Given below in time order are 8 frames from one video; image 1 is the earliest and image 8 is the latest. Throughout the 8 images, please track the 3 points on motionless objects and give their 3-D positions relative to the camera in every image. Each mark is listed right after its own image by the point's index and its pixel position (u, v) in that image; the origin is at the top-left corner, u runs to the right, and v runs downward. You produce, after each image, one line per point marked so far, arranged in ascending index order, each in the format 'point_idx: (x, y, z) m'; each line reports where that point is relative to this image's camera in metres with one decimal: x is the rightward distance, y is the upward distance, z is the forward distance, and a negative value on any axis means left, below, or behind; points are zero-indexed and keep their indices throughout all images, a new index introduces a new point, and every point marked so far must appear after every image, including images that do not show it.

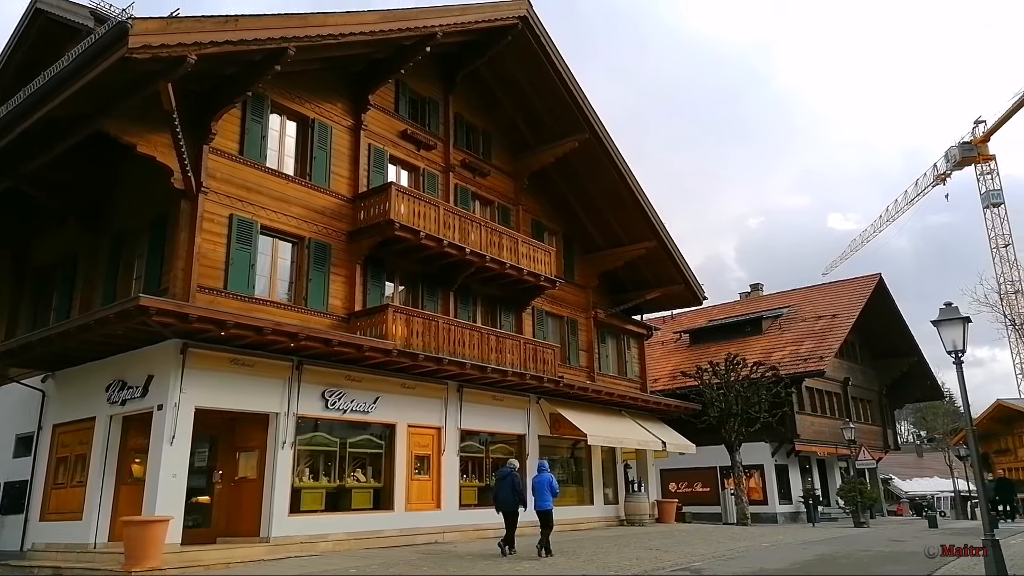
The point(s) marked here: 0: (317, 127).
0: (-4.7, +3.8, +17.1) m
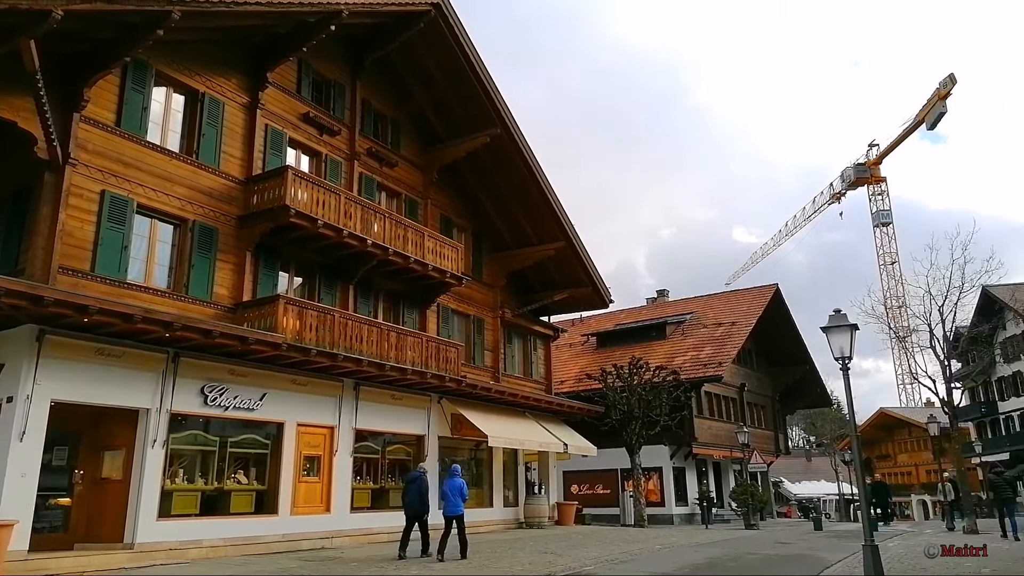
0: (-6.8, +4.1, +16.0) m
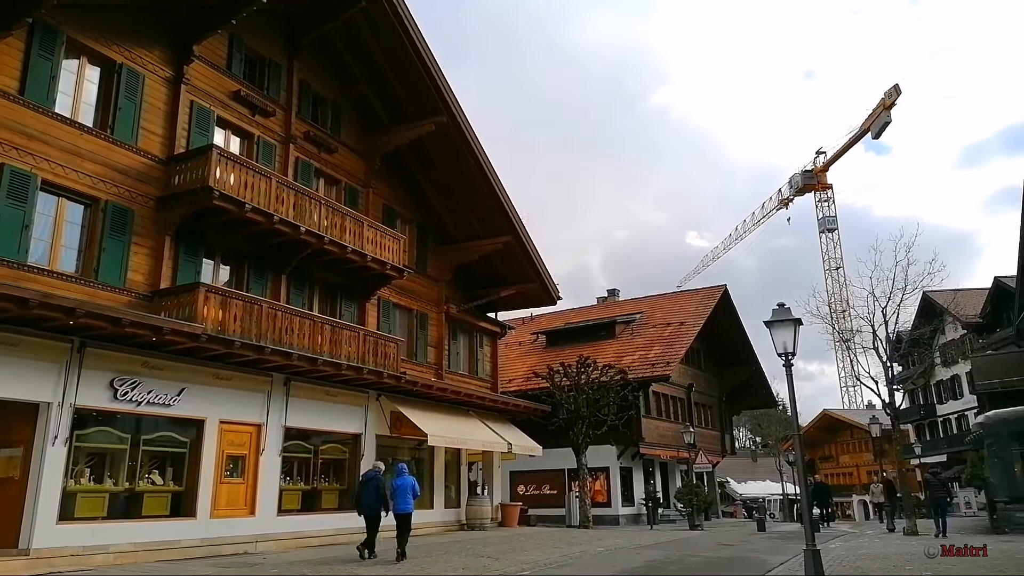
0: (-8.0, +4.4, +14.8) m
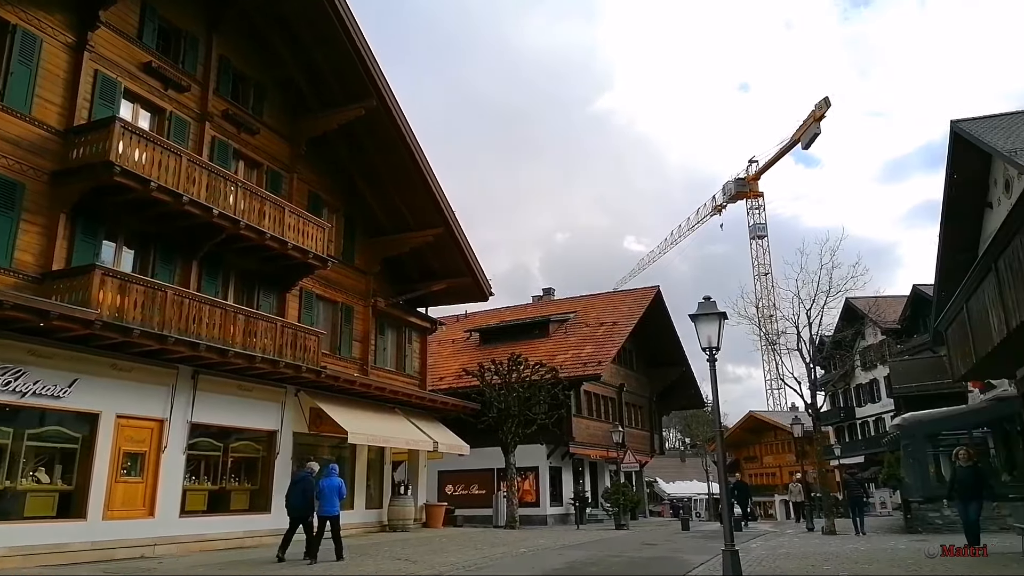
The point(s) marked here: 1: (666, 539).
0: (-9.3, +4.8, +13.6) m
1: (+4.2, -6.9, +19.8) m
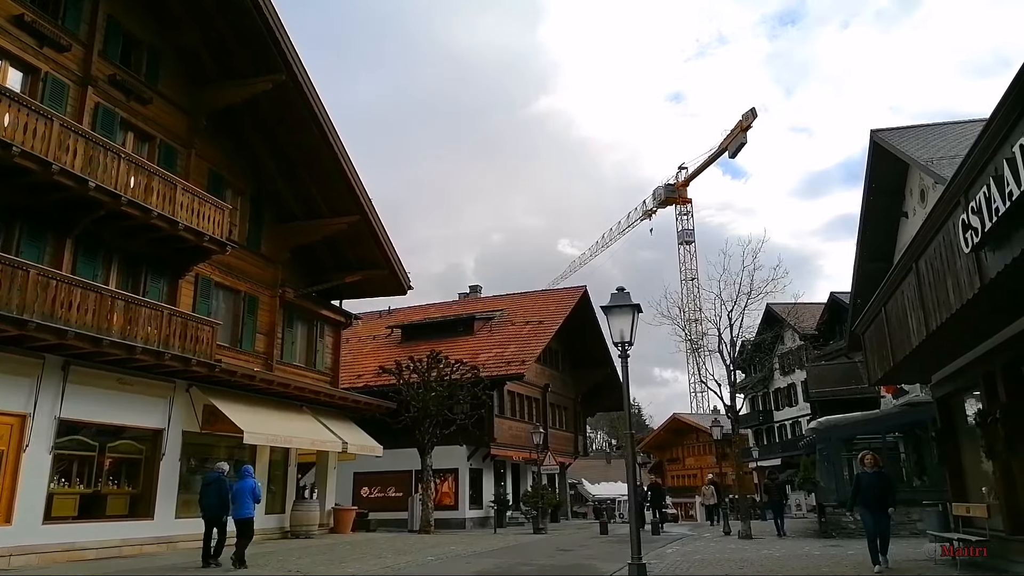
0: (-10.8, +5.2, +11.7) m
1: (+1.9, -6.8, +19.1) m
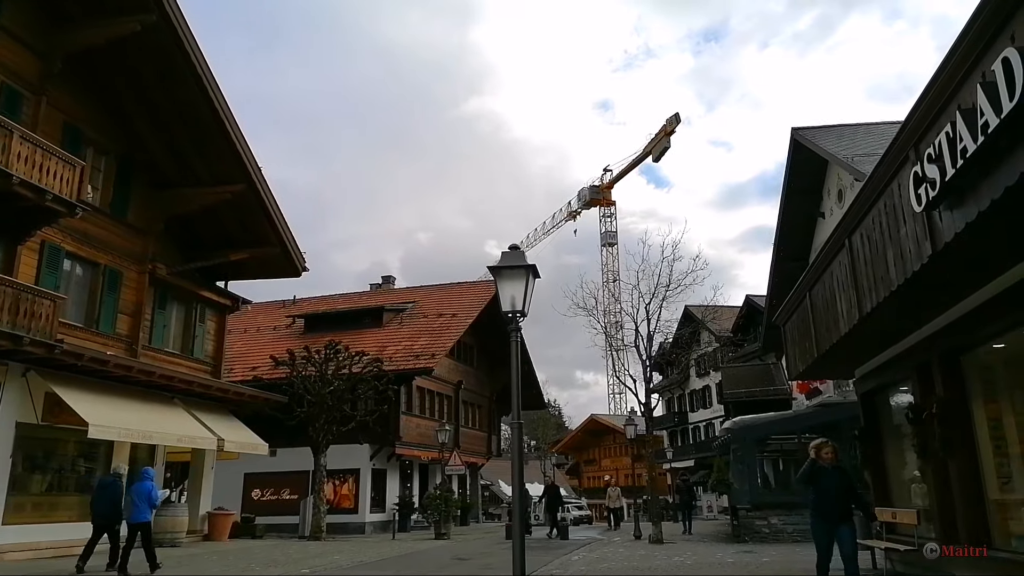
0: (-12.2, +6.0, +8.8) m
1: (-0.7, -6.4, +17.5) m
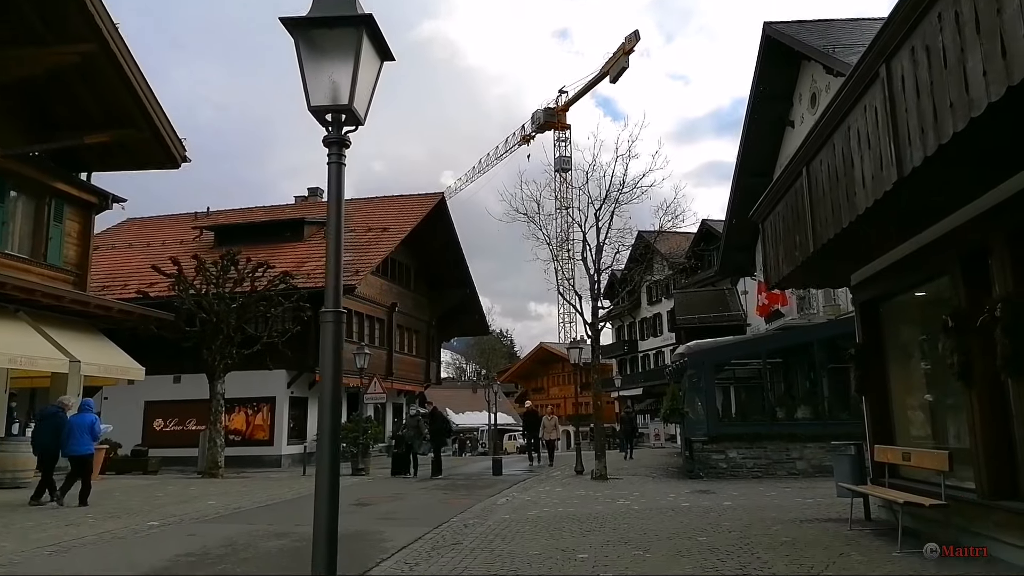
0: (-13.1, +7.4, +4.2) m
1: (-2.4, -4.2, +14.7) m
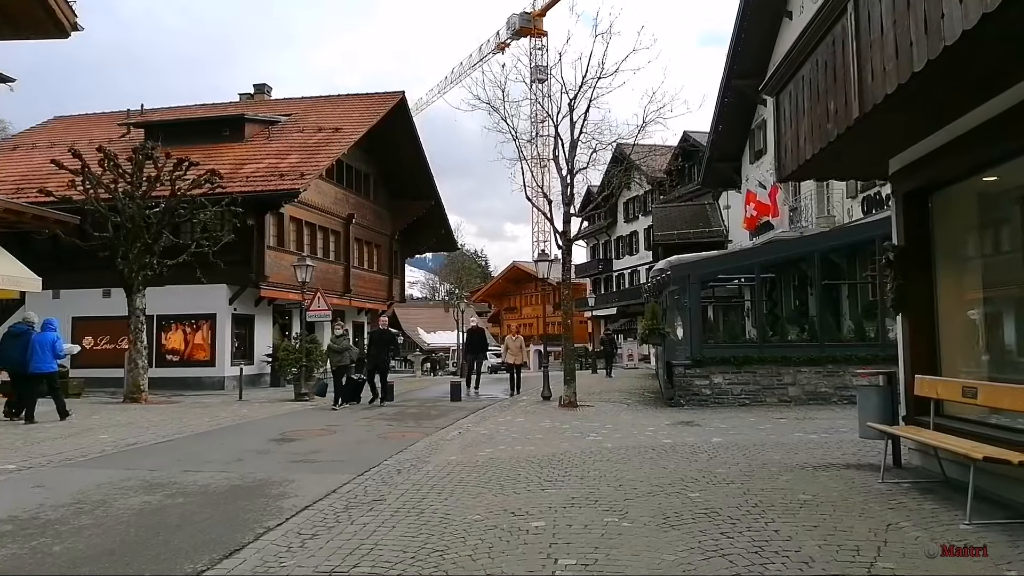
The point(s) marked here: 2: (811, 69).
0: (-13.4, +8.0, +0.5) m
1: (-3.2, -2.4, +12.6) m
2: (+3.3, +2.4, +8.0) m
